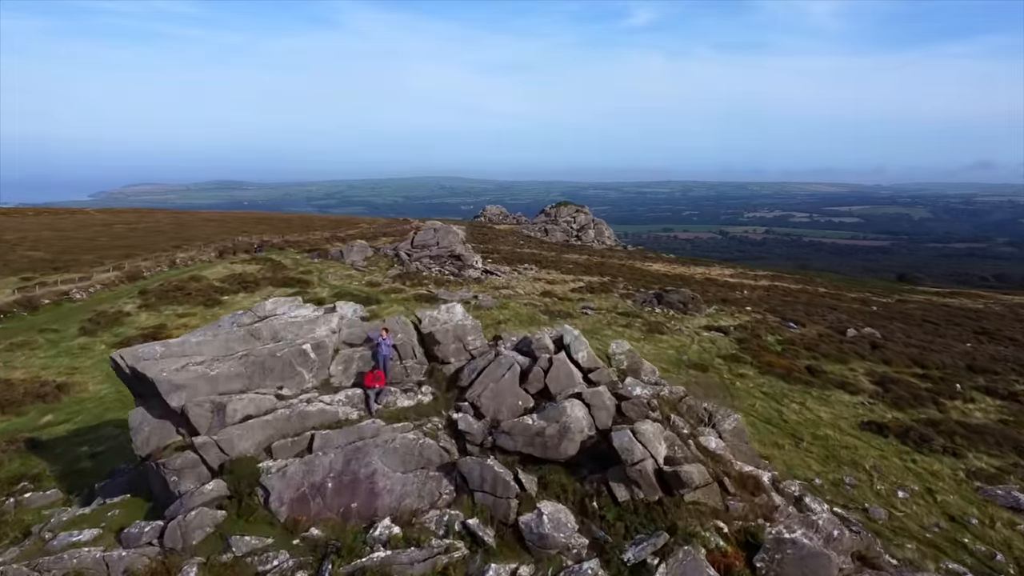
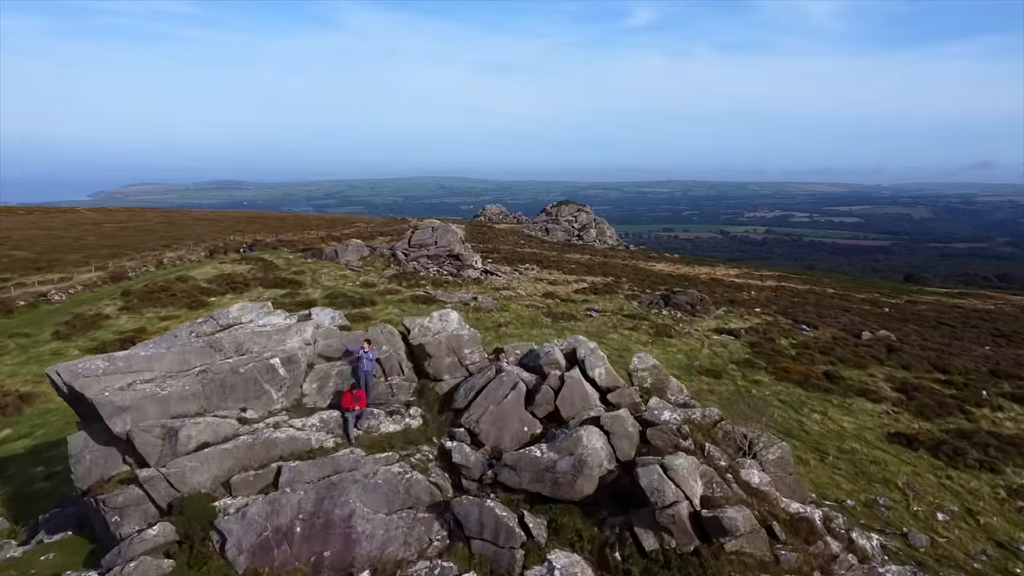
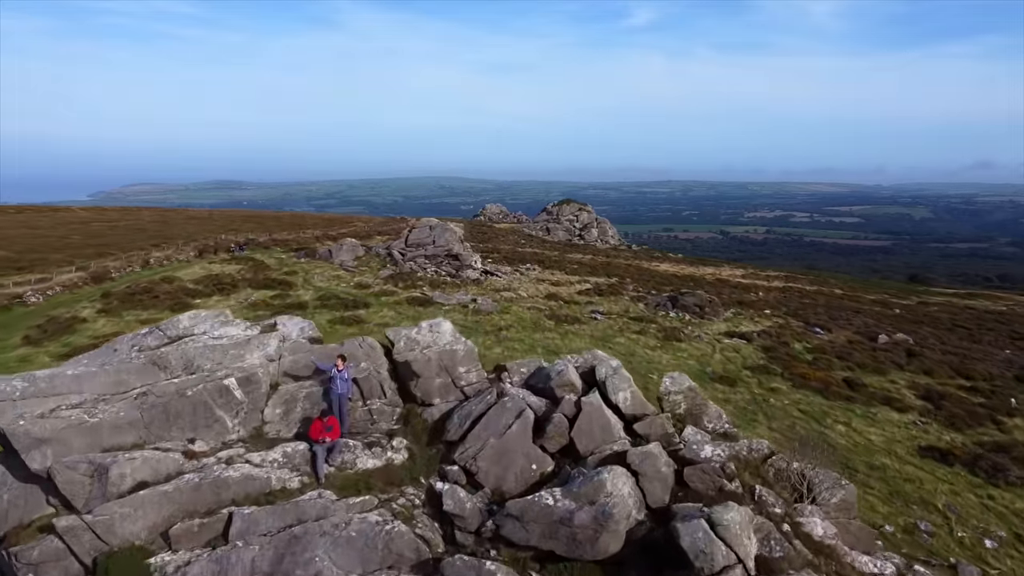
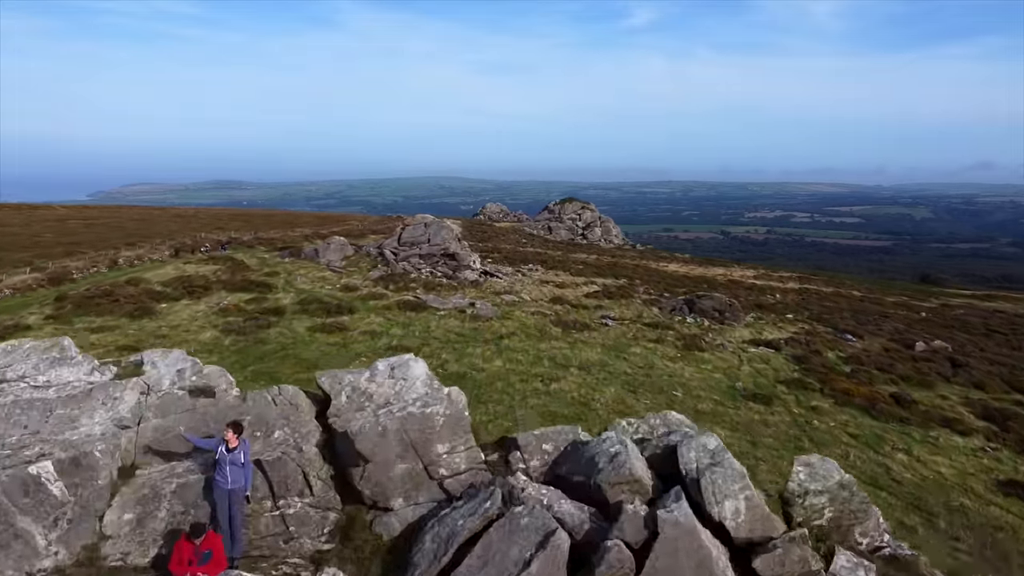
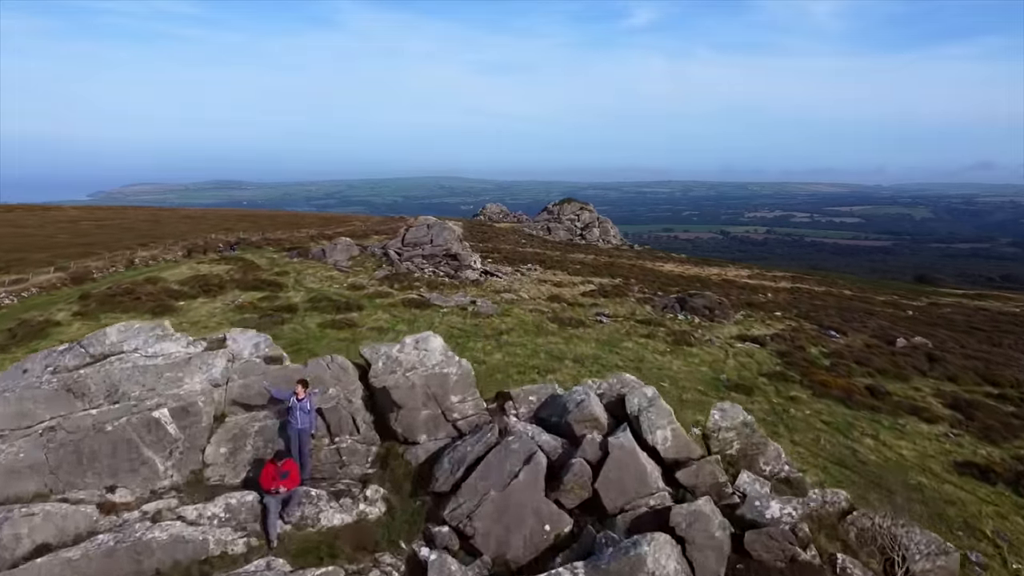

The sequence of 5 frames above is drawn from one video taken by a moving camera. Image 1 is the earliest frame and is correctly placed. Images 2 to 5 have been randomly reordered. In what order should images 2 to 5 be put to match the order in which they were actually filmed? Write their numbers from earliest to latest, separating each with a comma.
2, 3, 5, 4
